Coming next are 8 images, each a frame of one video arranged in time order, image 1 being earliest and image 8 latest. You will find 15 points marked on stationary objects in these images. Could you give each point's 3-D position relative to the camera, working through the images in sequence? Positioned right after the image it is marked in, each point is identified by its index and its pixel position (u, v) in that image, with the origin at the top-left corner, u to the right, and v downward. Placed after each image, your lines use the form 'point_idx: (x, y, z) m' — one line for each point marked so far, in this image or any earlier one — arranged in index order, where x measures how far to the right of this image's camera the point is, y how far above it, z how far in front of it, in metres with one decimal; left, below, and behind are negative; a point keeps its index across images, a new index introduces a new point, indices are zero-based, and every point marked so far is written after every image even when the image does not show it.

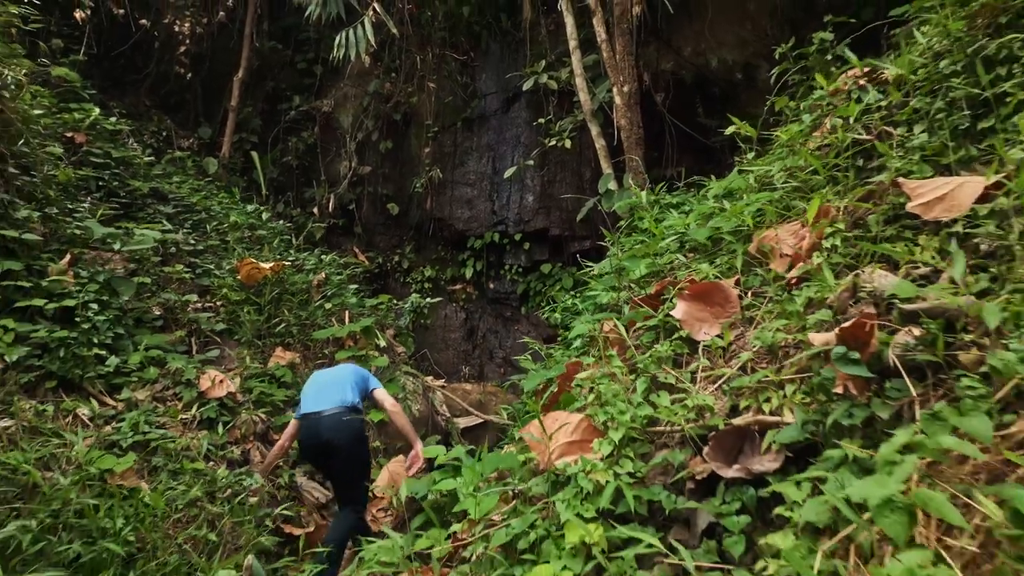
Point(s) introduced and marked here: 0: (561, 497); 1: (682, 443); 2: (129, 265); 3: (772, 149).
0: (+0.1, -0.4, +1.4) m
1: (+0.3, -0.3, +1.4) m
2: (-1.7, +0.1, +3.5) m
3: (+0.8, +0.4, +2.5) m
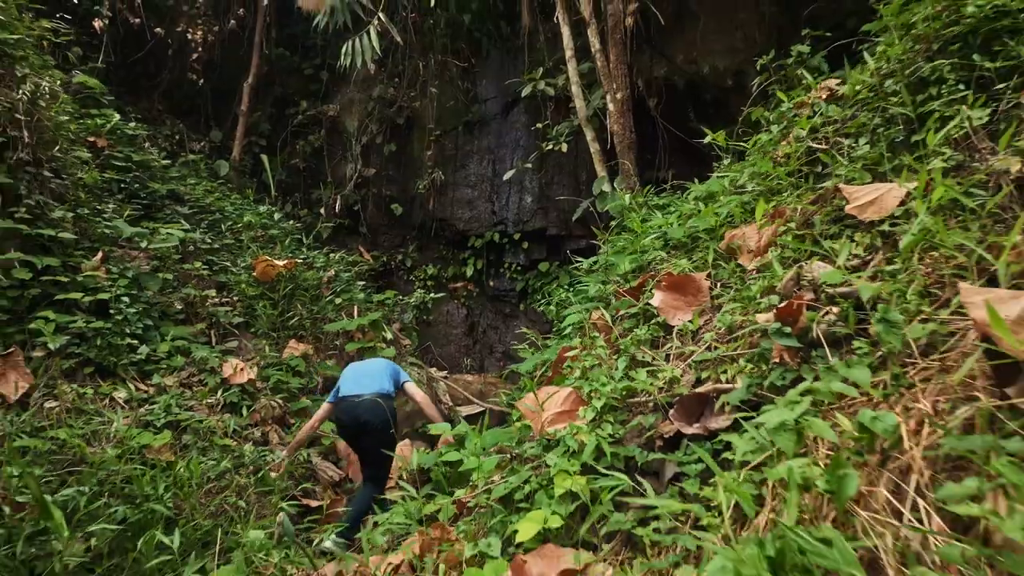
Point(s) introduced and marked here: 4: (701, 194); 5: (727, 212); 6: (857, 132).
0: (+0.1, -0.3, +1.6) m
1: (+0.3, -0.2, +1.7) m
2: (-1.7, +0.1, +3.7) m
3: (+0.8, +0.5, +2.8) m
4: (+0.7, +0.3, +2.8) m
5: (+0.6, +0.2, +2.4) m
6: (+0.9, +0.4, +2.0) m
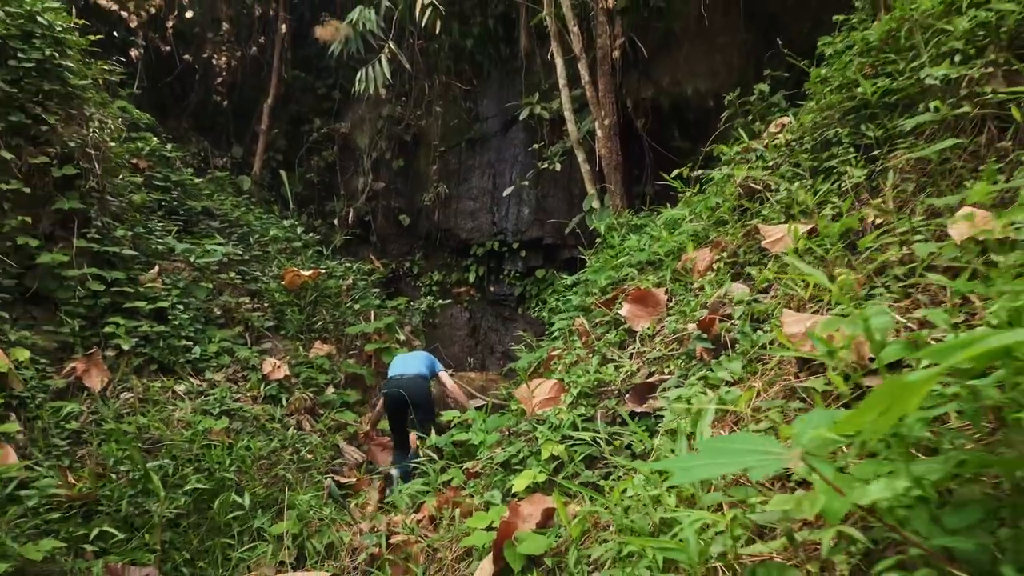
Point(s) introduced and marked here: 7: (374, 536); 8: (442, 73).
0: (+0.1, -0.4, +2.2) m
1: (+0.3, -0.3, +2.2) m
2: (-1.7, +0.1, +4.3) m
3: (+0.8, +0.4, +3.3) m
4: (+0.7, +0.3, +3.3) m
5: (+0.6, +0.2, +2.9) m
6: (+0.9, +0.4, +2.5) m
7: (-0.4, -0.7, +2.4) m
8: (-0.6, +1.9, +6.9) m
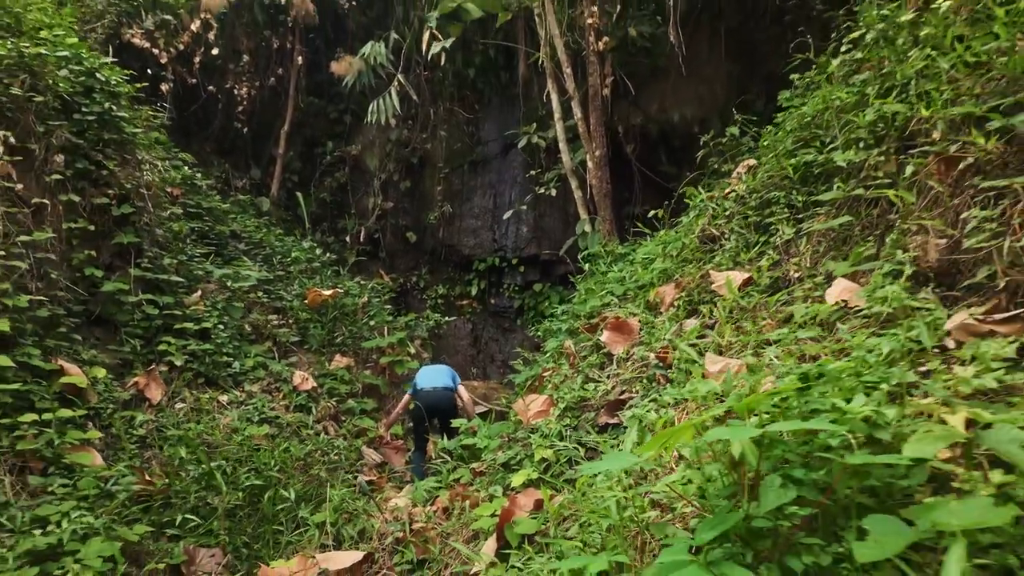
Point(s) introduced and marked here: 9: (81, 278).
0: (+0.1, -0.5, +2.7) m
1: (+0.3, -0.4, +2.7) m
2: (-1.7, 0.0, +4.8) m
3: (+0.8, +0.3, +3.8) m
4: (+0.6, +0.2, +3.8) m
5: (+0.6, +0.1, +3.5) m
6: (+0.9, +0.2, +3.1) m
7: (-0.4, -0.9, +2.9) m
8: (-0.6, +1.8, +7.4) m
9: (-2.1, +0.1, +3.9) m
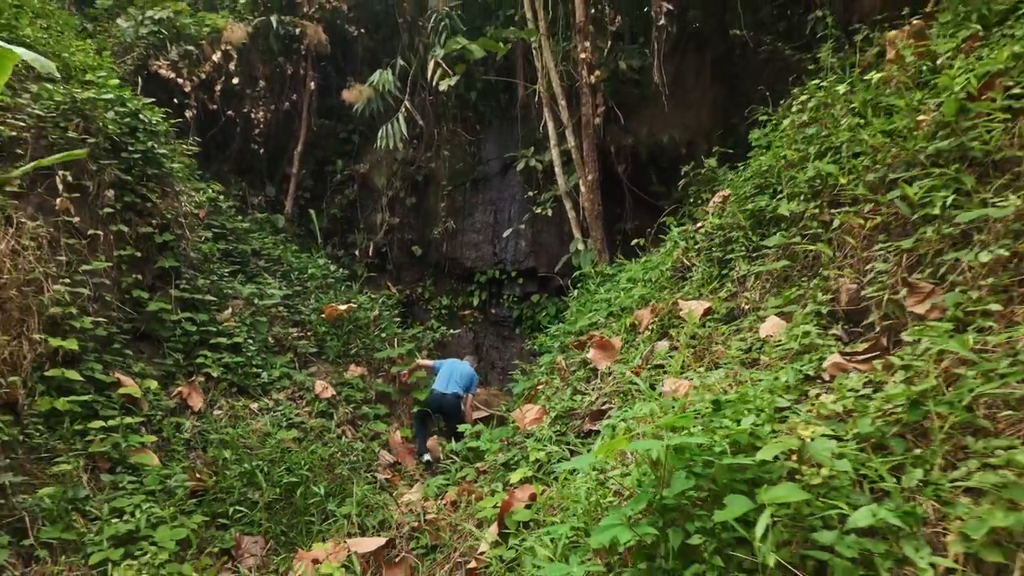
0: (+0.1, -0.6, +3.2) m
1: (+0.3, -0.5, +3.2) m
2: (-1.8, -0.1, +5.3) m
3: (+0.8, +0.2, +4.3) m
4: (+0.6, +0.1, +4.3) m
5: (+0.6, 0.0, +4.0) m
6: (+0.9, +0.1, +3.6) m
7: (-0.4, -1.0, +3.4) m
8: (-0.6, +1.7, +7.9) m
9: (-2.1, -0.1, +4.4) m
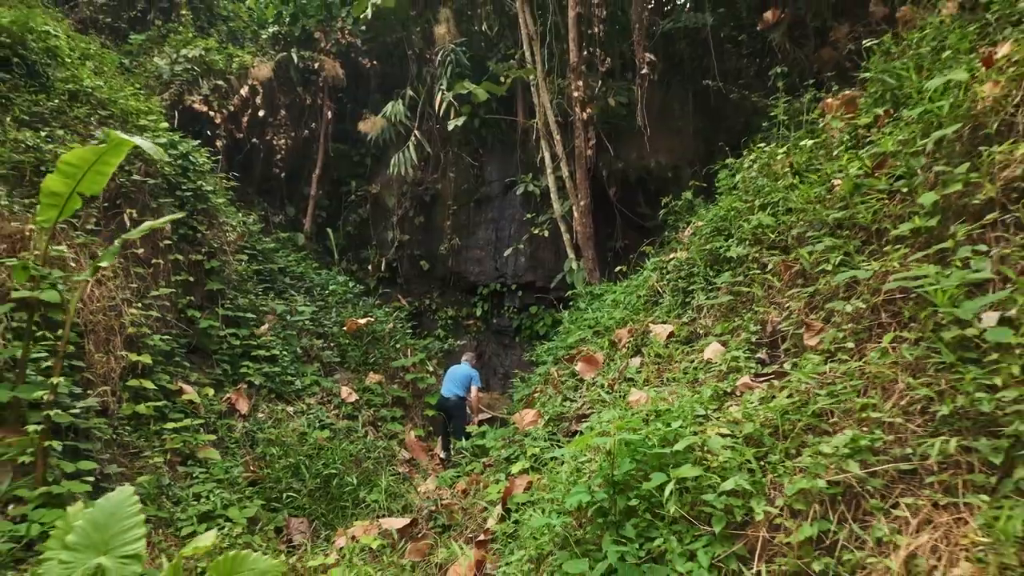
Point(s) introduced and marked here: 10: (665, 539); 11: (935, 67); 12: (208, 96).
0: (+0.1, -0.8, +4.0) m
1: (+0.3, -0.7, +4.0) m
2: (-1.7, -0.3, +6.0) m
3: (+0.8, 0.0, +5.1) m
4: (+0.6, -0.1, +5.1) m
5: (+0.6, -0.2, +4.7) m
6: (+0.9, 0.0, +4.3) m
7: (-0.4, -1.1, +4.1) m
8: (-0.6, +1.5, +8.6) m
9: (-2.1, -0.2, +5.1) m
10: (+0.4, -0.6, +2.0) m
11: (+2.0, +1.1, +3.8) m
12: (-3.0, +1.9, +7.7) m
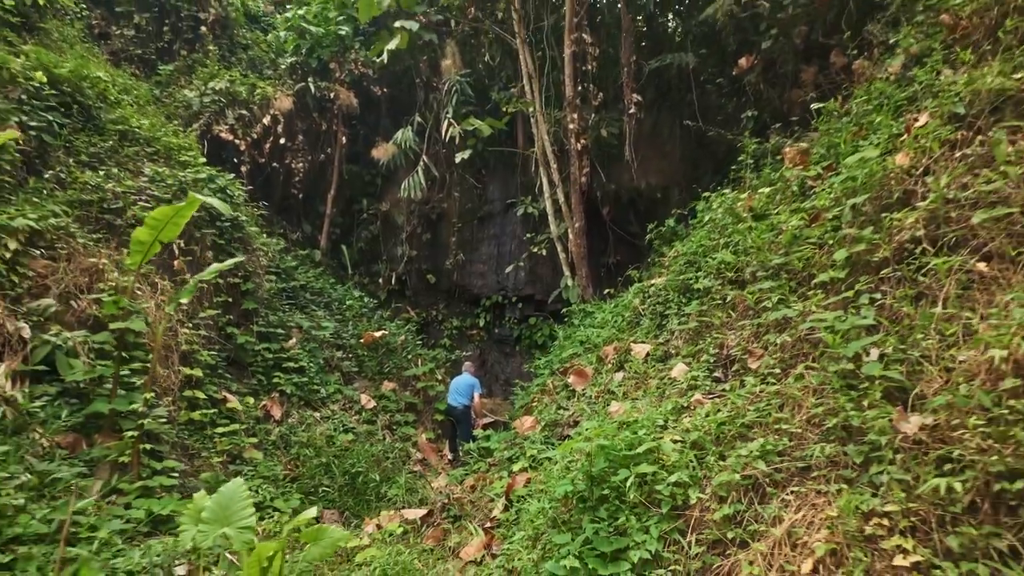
0: (+0.1, -0.9, +4.6) m
1: (+0.3, -0.8, +4.7) m
2: (-1.7, -0.4, +6.7) m
3: (+0.8, -0.1, +5.8) m
4: (+0.7, -0.2, +5.8) m
5: (+0.6, -0.3, +5.4) m
6: (+0.9, -0.2, +5.0) m
7: (-0.4, -1.3, +4.8) m
8: (-0.6, +1.4, +9.3) m
9: (-2.1, -0.3, +5.8) m
10: (+0.4, -0.8, +2.7) m
11: (+2.0, +0.9, +4.5) m
12: (-3.0, +1.7, +8.4) m
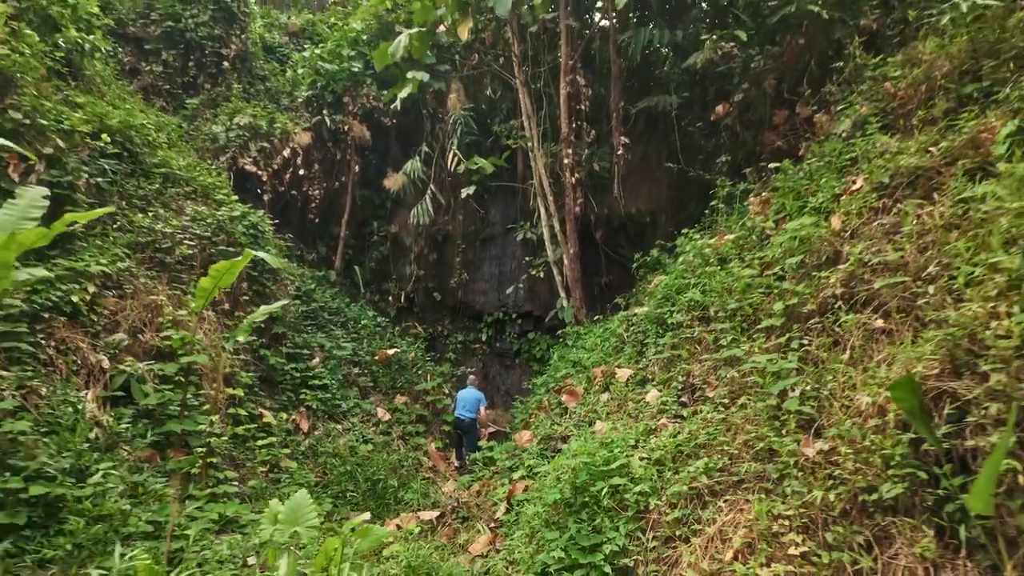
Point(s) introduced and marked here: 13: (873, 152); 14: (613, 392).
0: (+0.1, -1.1, +5.4) m
1: (+0.3, -1.0, +5.4) m
2: (-1.7, -0.6, +7.5) m
3: (+0.8, -0.3, +6.5) m
4: (+0.7, -0.5, +6.5) m
5: (+0.6, -0.6, +6.2) m
6: (+0.9, -0.4, +5.7) m
7: (-0.4, -1.5, +5.6) m
8: (-0.6, +1.2, +10.1) m
9: (-2.1, -0.6, +6.5) m
10: (+0.4, -1.0, +3.4) m
11: (+2.0, +0.7, +5.2) m
12: (-3.0, +1.5, +9.1) m
13: (+2.3, +0.9, +4.9) m
14: (+0.7, -0.7, +5.2) m
